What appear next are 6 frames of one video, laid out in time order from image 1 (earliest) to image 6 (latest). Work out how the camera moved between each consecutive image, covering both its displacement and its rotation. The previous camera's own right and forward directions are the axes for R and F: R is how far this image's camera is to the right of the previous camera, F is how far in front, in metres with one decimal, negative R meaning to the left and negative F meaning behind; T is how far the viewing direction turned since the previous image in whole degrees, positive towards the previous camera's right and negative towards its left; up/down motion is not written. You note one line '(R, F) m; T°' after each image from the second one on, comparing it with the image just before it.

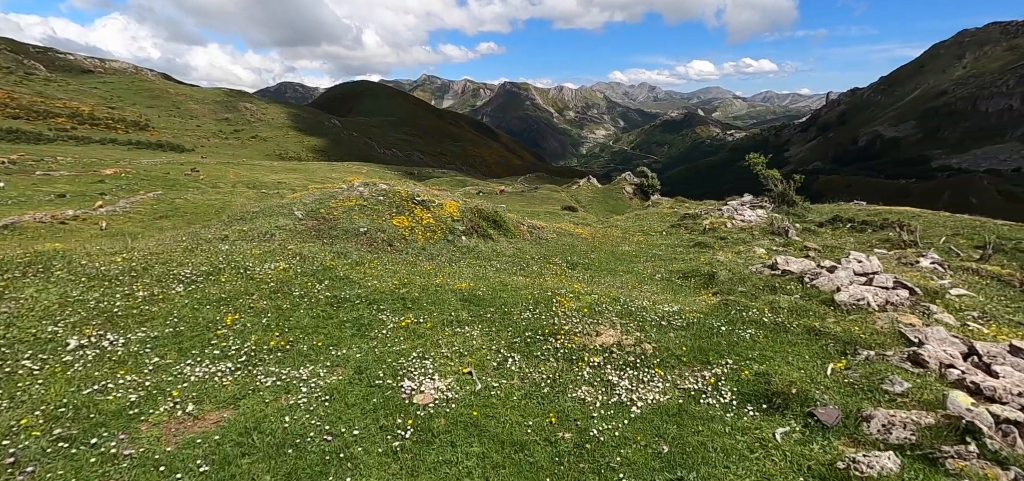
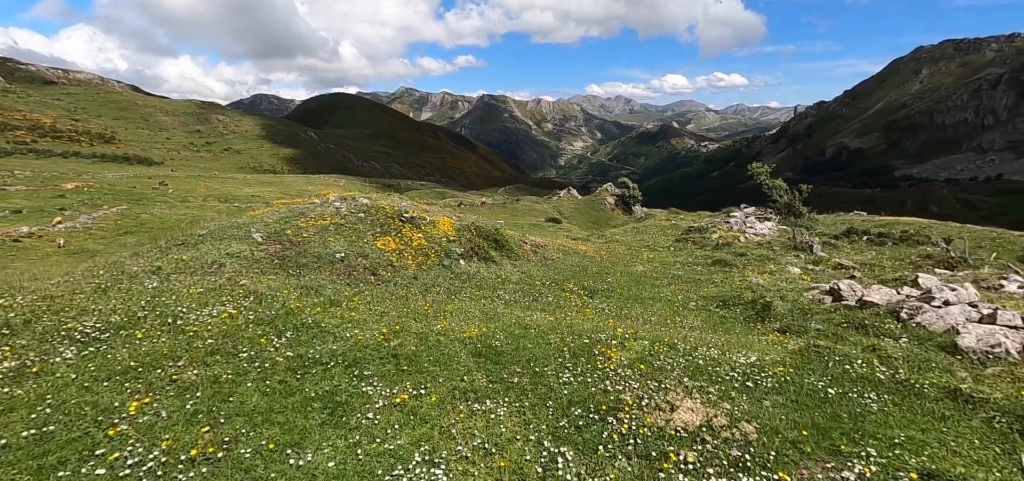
(-1.6, +5.3) m; +2°
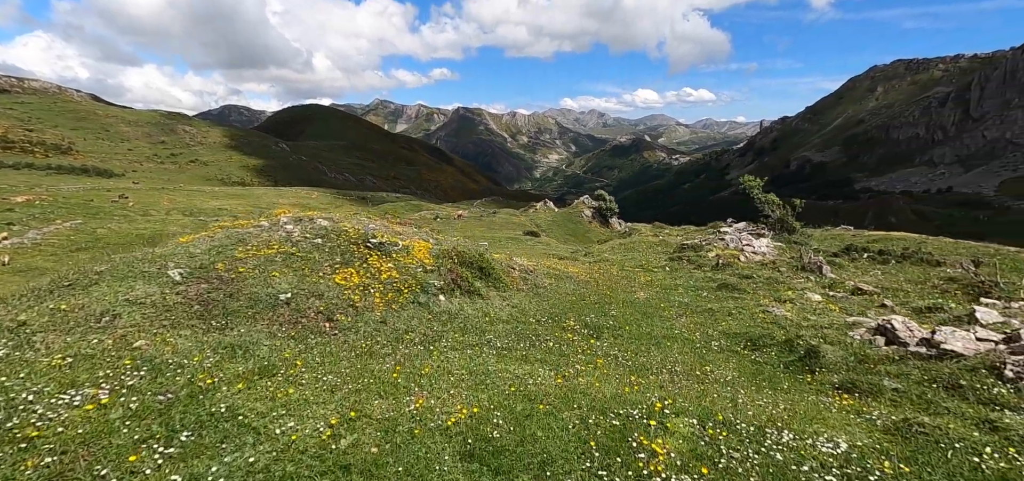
(-0.6, +4.7) m; +3°
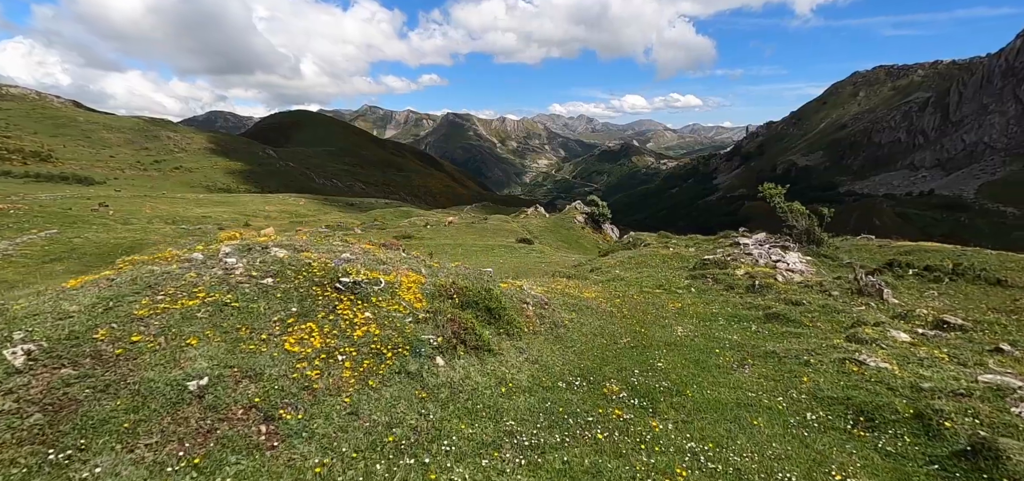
(-1.2, +6.4) m; +1°
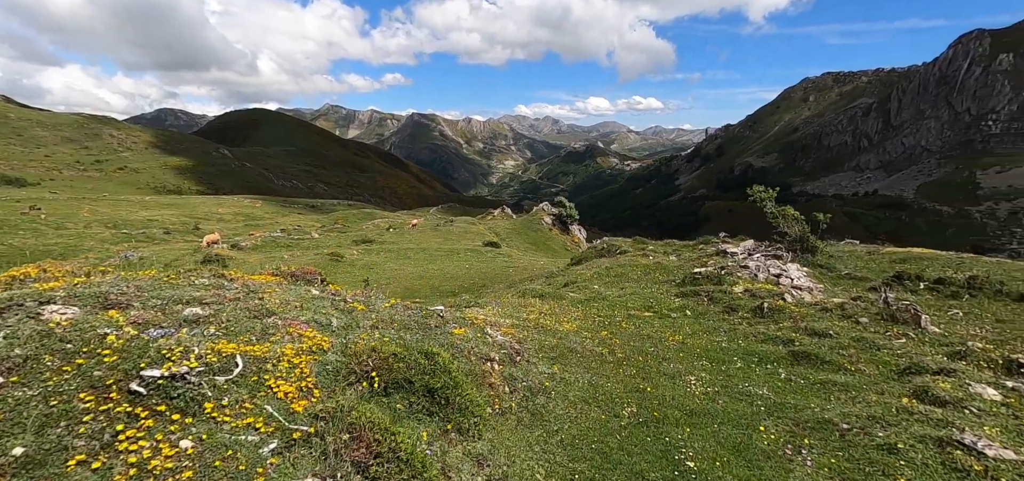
(+0.4, +7.6) m; +4°
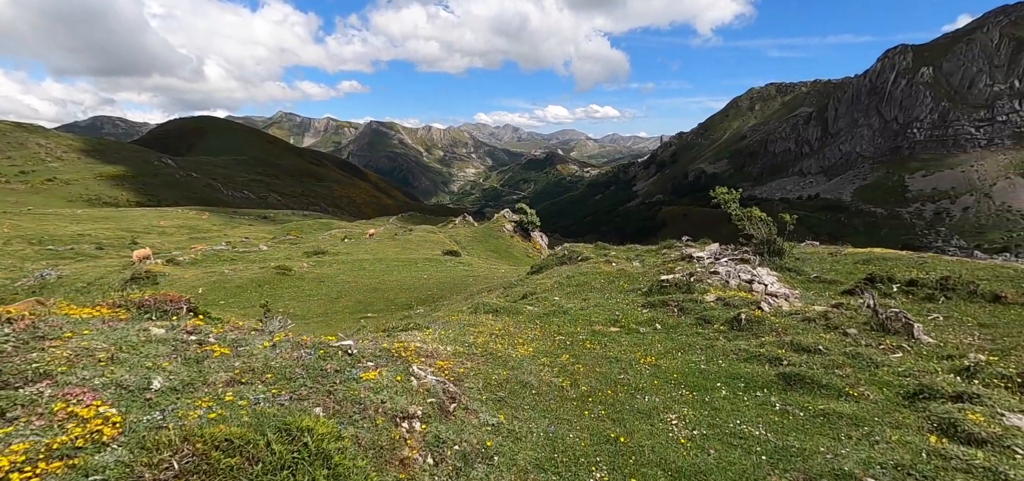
(+1.1, +4.7) m; +5°
